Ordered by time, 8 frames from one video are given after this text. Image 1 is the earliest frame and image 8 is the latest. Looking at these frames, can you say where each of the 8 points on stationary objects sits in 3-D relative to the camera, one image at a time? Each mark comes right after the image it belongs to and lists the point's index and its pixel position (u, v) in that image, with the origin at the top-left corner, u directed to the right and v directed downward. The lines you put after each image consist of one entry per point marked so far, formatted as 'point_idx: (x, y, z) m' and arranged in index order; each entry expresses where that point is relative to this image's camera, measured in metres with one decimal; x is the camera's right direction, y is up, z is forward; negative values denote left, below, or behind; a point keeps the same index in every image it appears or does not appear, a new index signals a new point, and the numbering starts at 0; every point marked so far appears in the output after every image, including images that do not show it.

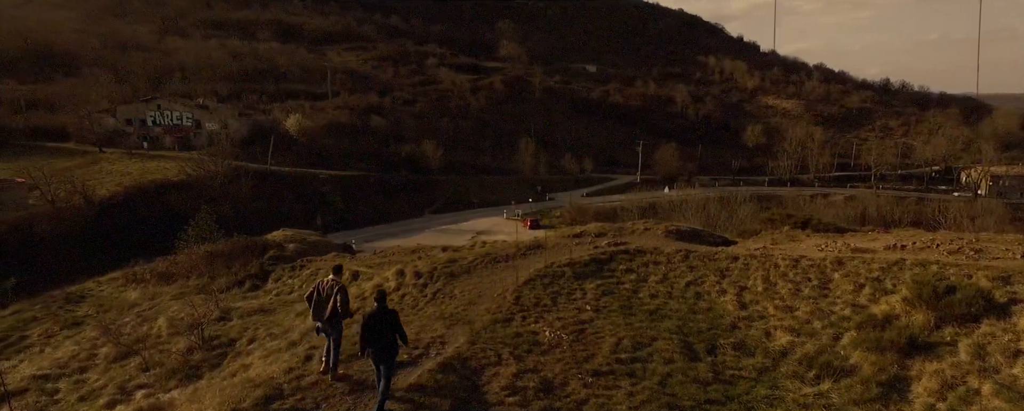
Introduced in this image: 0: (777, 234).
0: (+5.1, -0.7, +12.3) m
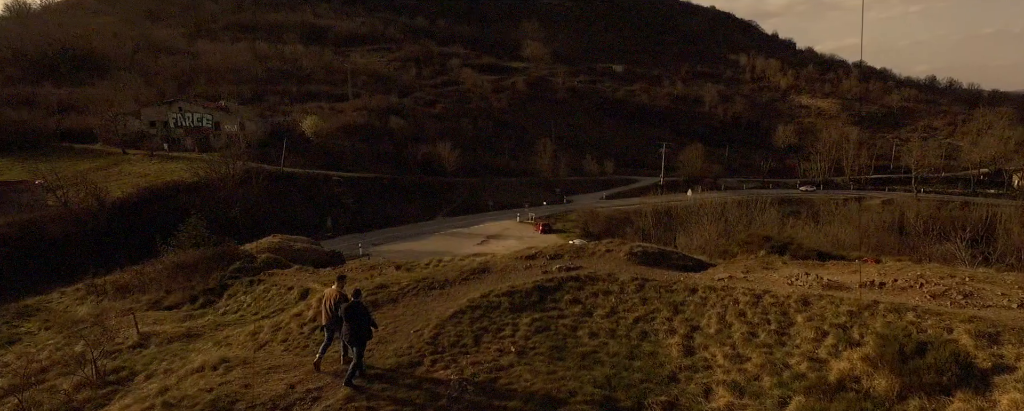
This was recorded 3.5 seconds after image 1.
0: (+4.1, -1.1, +10.9) m
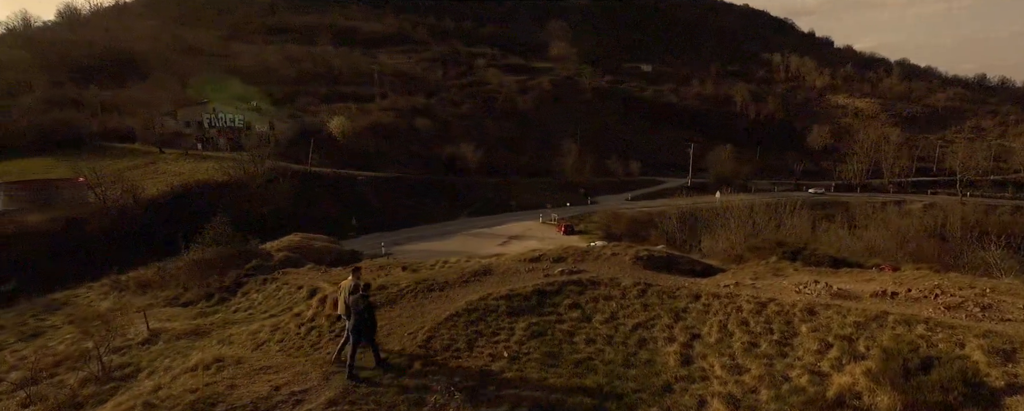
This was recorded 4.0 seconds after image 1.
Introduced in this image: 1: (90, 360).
0: (+4.2, -1.2, +10.5) m
1: (-7.3, -2.7, +10.8) m
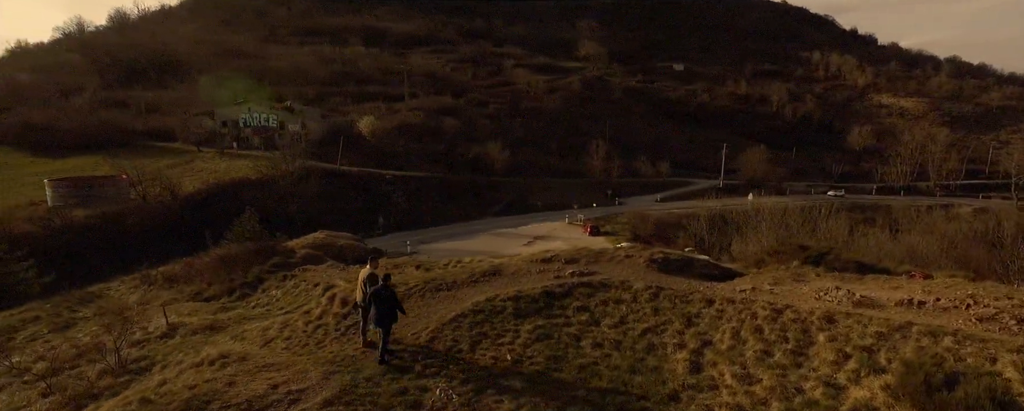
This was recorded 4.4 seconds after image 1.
0: (+4.3, -1.2, +10.1) m
1: (-7.1, -2.6, +10.9) m
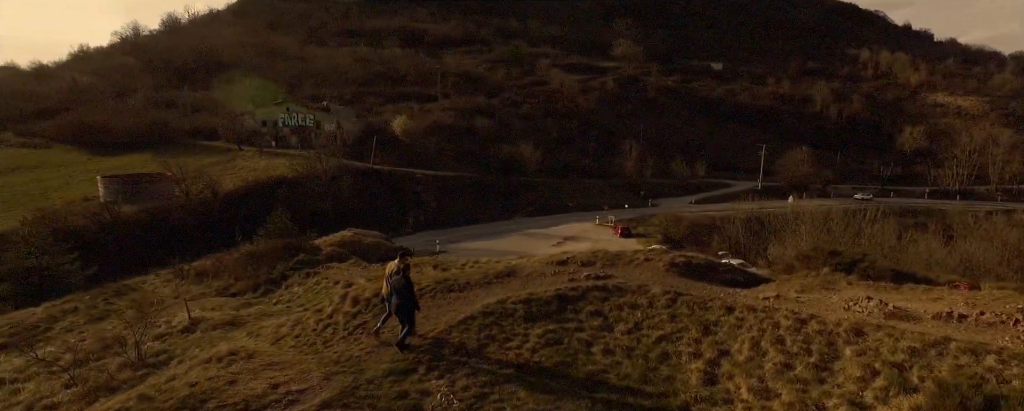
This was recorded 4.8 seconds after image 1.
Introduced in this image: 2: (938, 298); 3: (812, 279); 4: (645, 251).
0: (+4.6, -1.2, +9.6) m
1: (-6.8, -2.5, +11.1) m
2: (+6.1, -1.3, +8.9) m
3: (+5.0, -1.2, +10.3) m
4: (+2.4, -0.8, +10.9) m
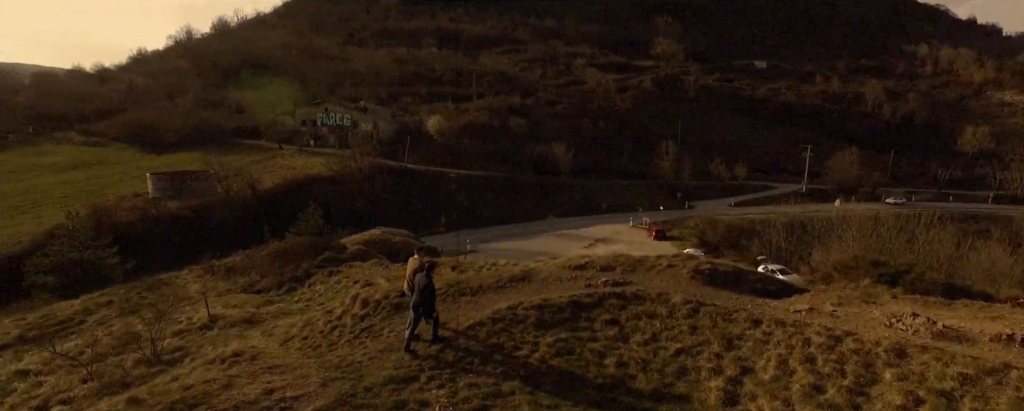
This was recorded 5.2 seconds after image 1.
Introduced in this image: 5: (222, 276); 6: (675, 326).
0: (+4.8, -1.3, +8.9) m
1: (-6.5, -2.4, +11.1) m
2: (+6.3, -1.4, +8.2) m
3: (+5.3, -1.3, +9.6) m
4: (+2.7, -0.8, +10.4) m
5: (-8.7, -2.1, +18.5) m
6: (+2.0, -1.5, +7.7) m
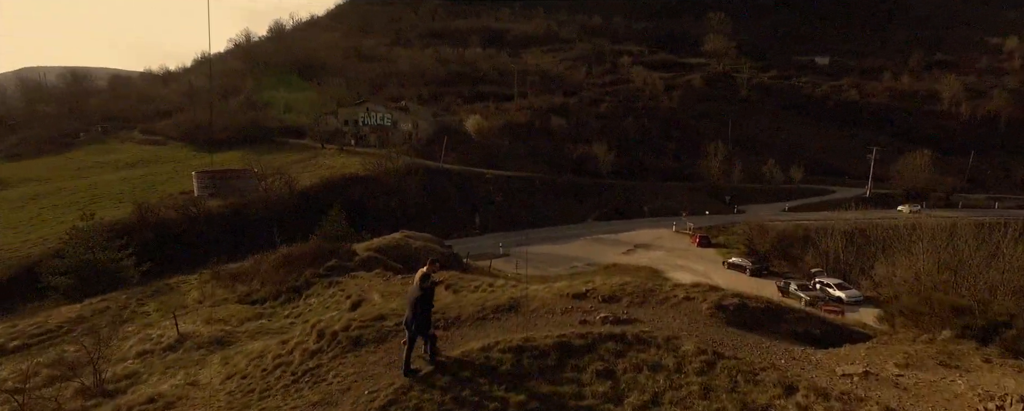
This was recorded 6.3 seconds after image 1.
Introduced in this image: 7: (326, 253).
0: (+4.5, -1.6, +7.0) m
1: (-6.5, -2.6, +10.1) m
2: (+6.0, -1.7, +6.1) m
3: (+5.1, -1.6, +7.6) m
4: (+2.5, -1.1, +8.6) m
5: (-8.2, -2.2, +17.7) m
6: (+1.7, -1.7, +6.0) m
7: (-5.3, -1.4, +17.7) m
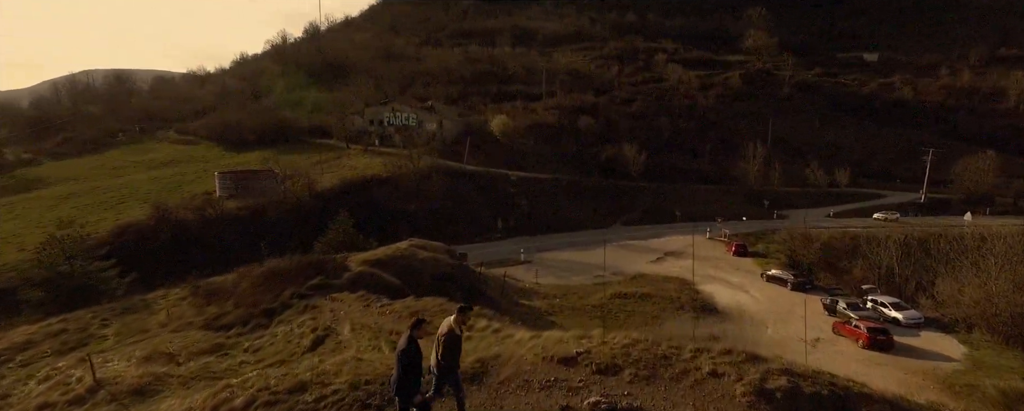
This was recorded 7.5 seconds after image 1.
0: (+4.1, -1.9, +4.6) m
1: (-6.8, -2.8, +8.3) m
2: (+5.5, -2.0, +3.7) m
3: (+4.7, -1.9, +5.3) m
4: (+2.2, -1.4, +6.4) m
5: (-8.0, -2.5, +16.0) m
6: (+1.2, -2.1, +3.8) m
7: (-5.2, -1.6, +15.8) m
